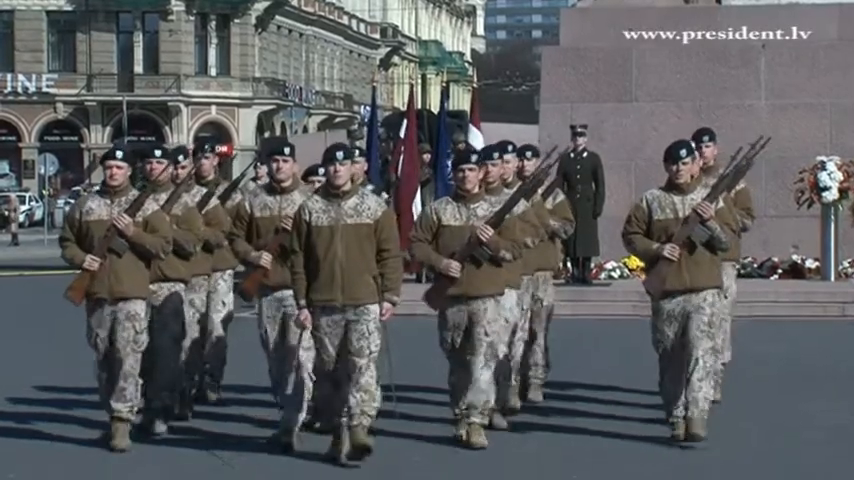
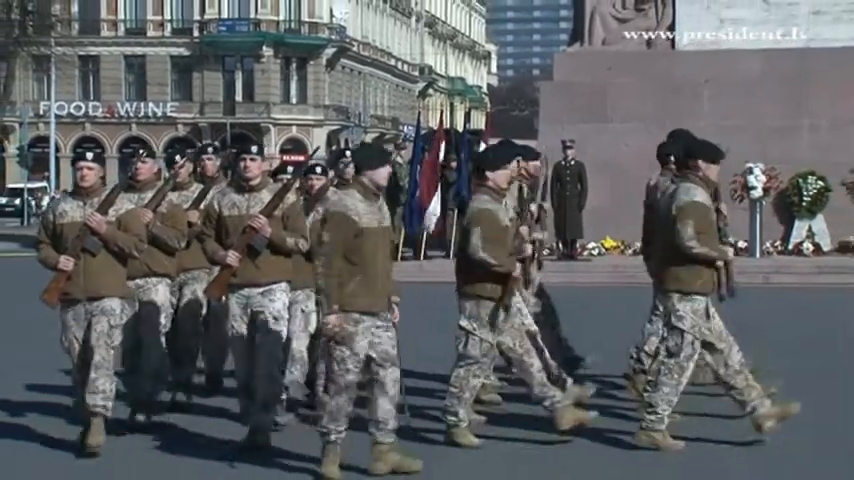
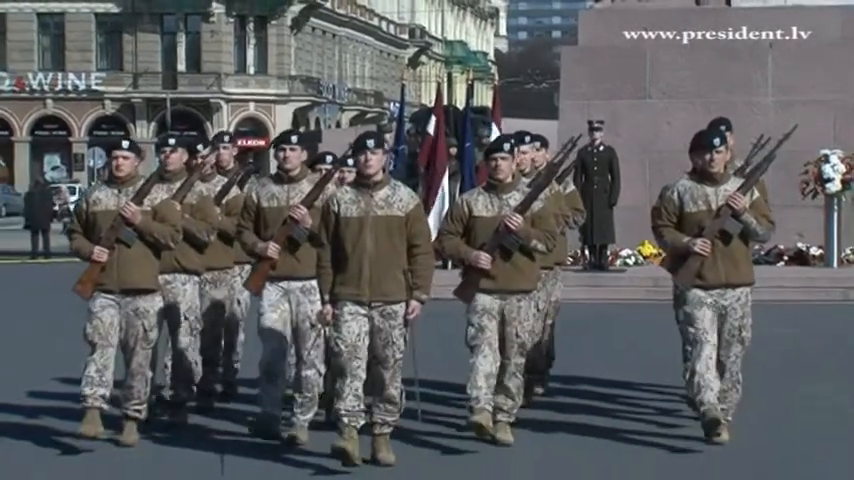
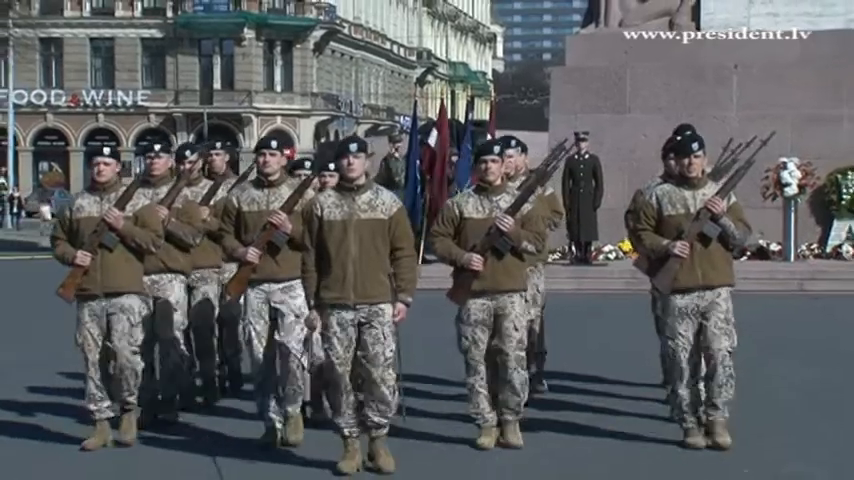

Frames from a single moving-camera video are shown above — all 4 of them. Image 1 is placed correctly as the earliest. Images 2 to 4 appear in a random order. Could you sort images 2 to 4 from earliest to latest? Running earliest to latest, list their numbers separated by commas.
3, 4, 2
